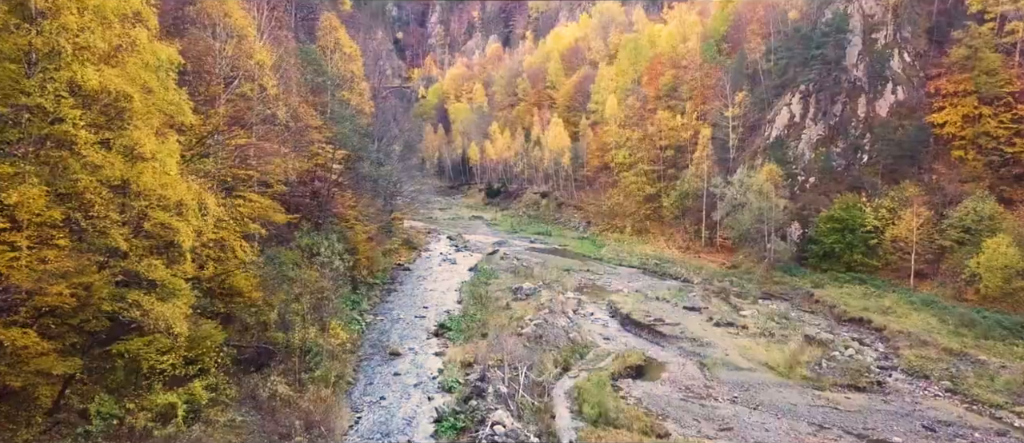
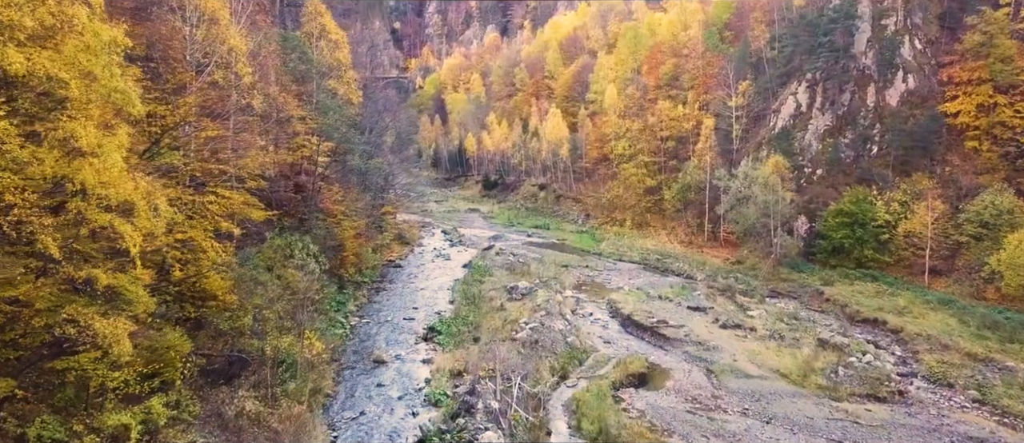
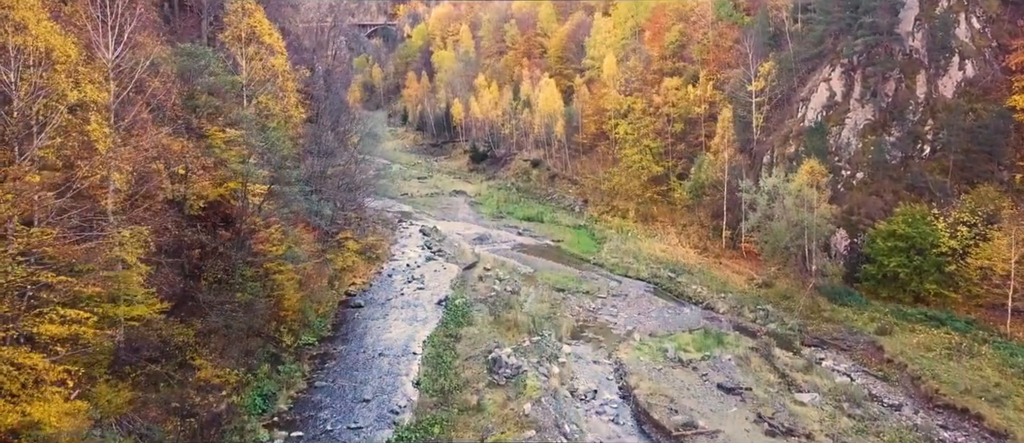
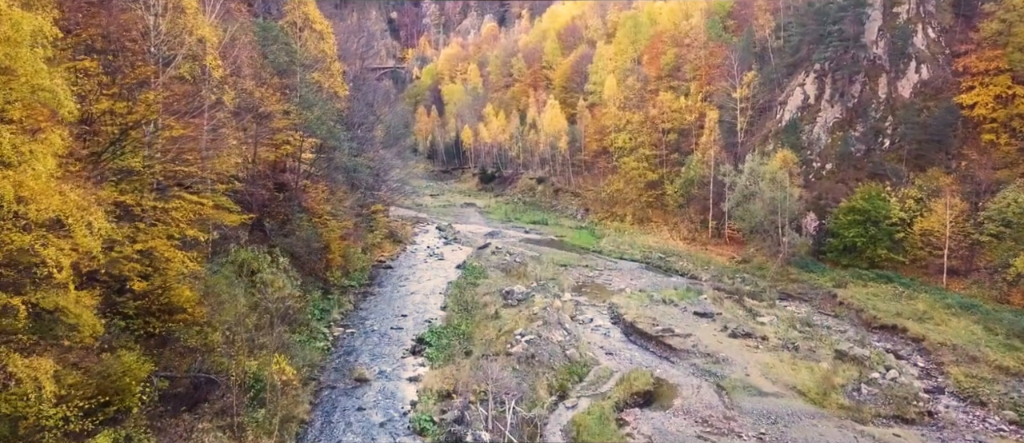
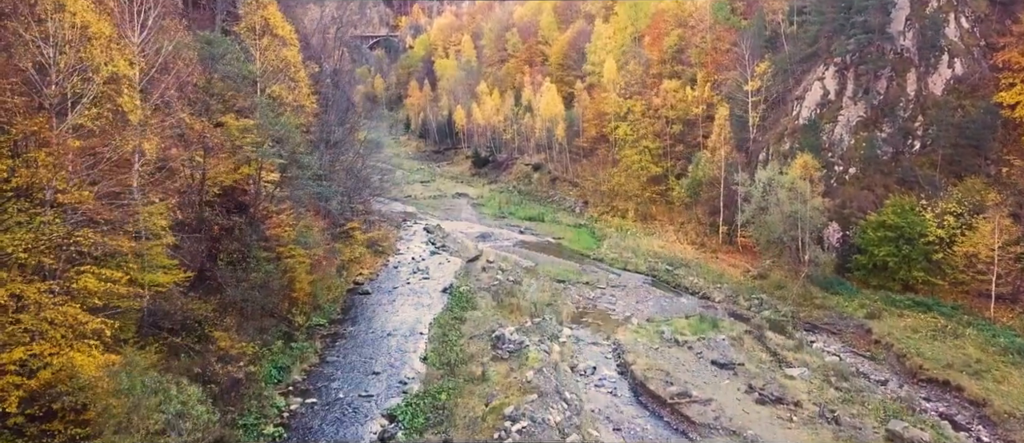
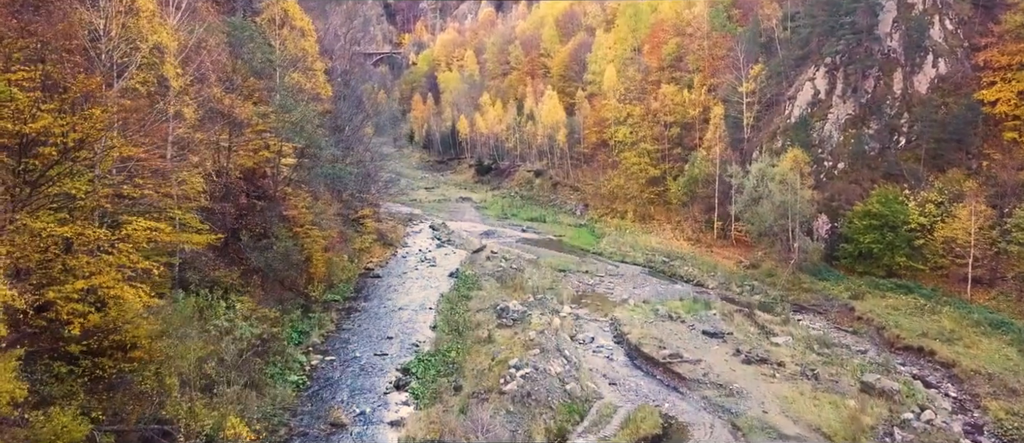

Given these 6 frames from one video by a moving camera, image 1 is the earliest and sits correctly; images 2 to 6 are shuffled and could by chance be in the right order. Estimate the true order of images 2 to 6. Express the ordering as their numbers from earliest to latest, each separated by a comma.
2, 4, 6, 5, 3
